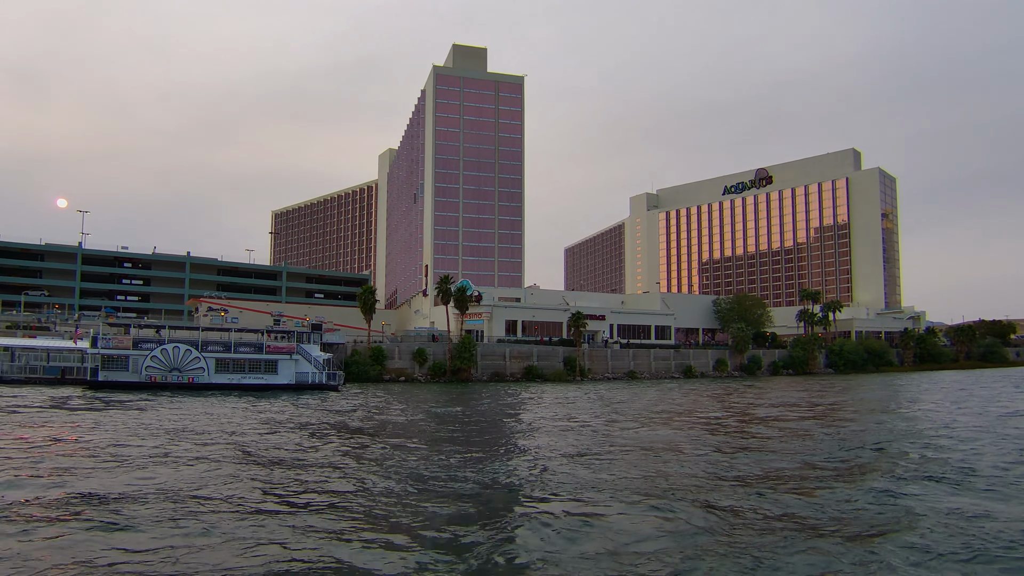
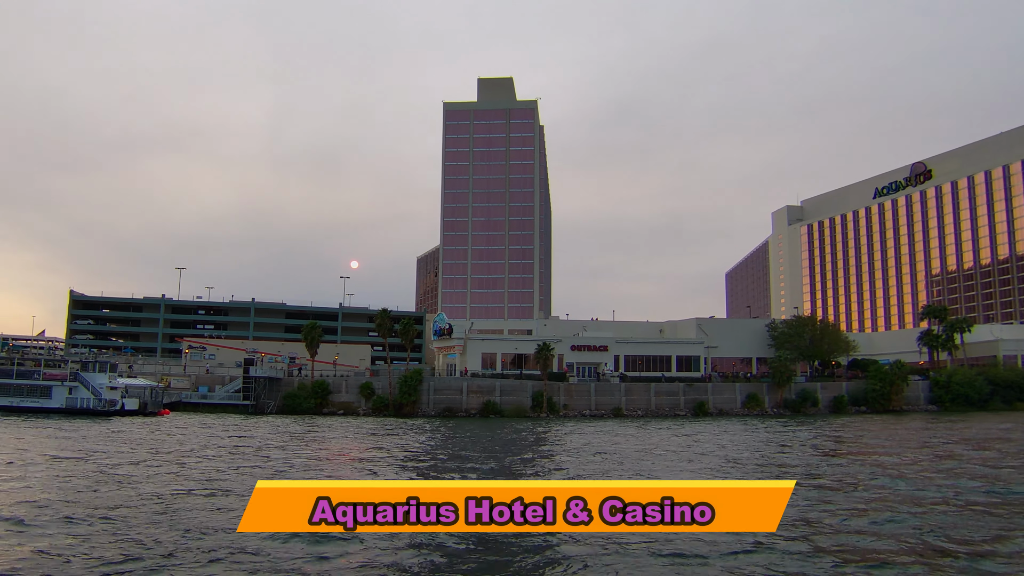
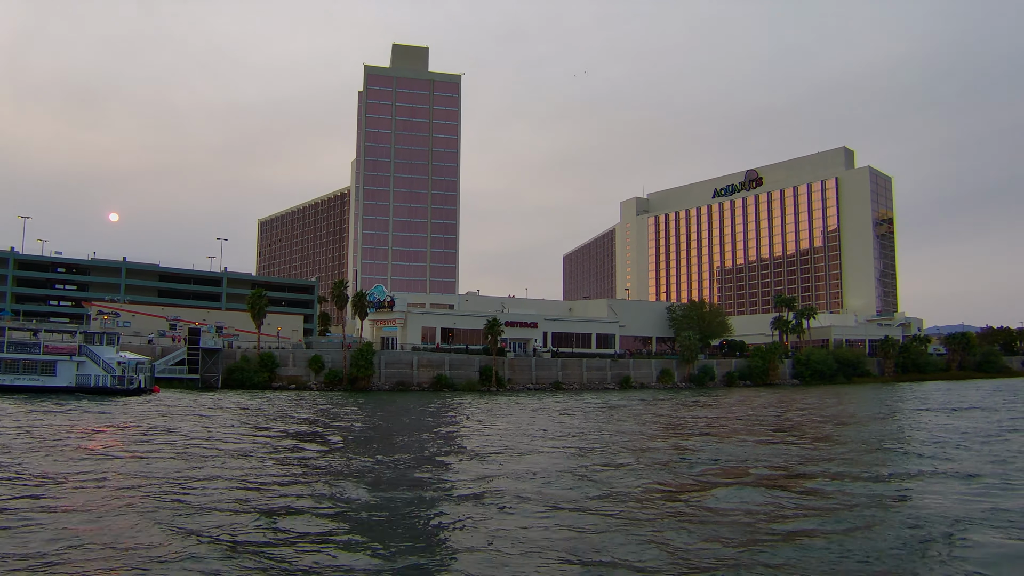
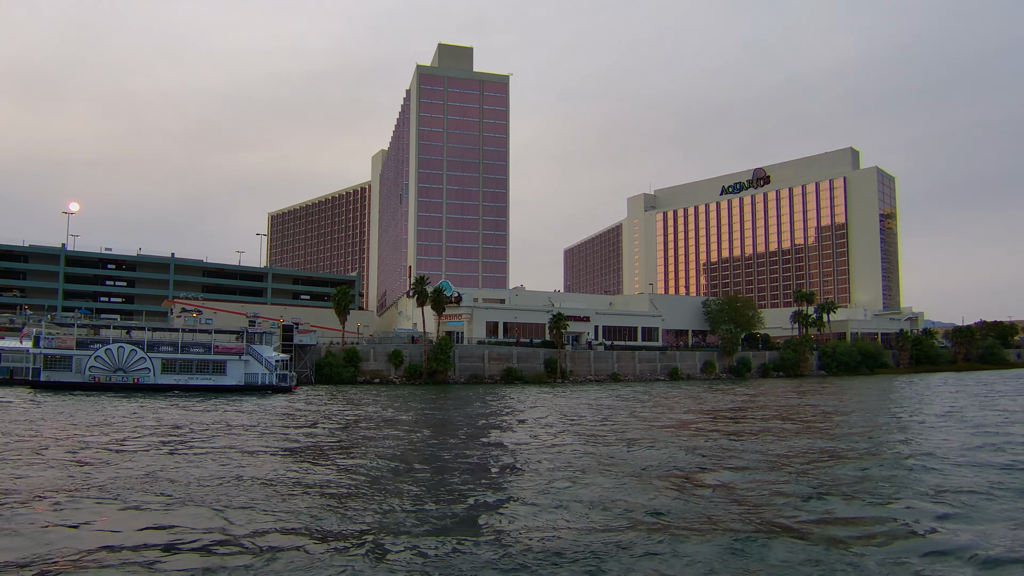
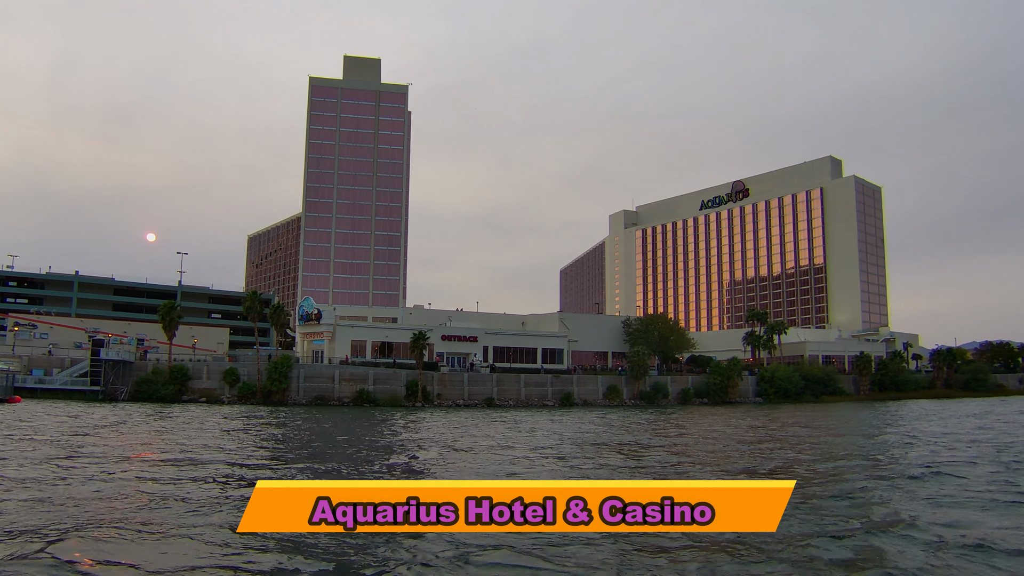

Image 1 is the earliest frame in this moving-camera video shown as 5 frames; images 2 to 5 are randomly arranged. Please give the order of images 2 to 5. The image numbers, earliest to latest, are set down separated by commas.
4, 3, 5, 2
